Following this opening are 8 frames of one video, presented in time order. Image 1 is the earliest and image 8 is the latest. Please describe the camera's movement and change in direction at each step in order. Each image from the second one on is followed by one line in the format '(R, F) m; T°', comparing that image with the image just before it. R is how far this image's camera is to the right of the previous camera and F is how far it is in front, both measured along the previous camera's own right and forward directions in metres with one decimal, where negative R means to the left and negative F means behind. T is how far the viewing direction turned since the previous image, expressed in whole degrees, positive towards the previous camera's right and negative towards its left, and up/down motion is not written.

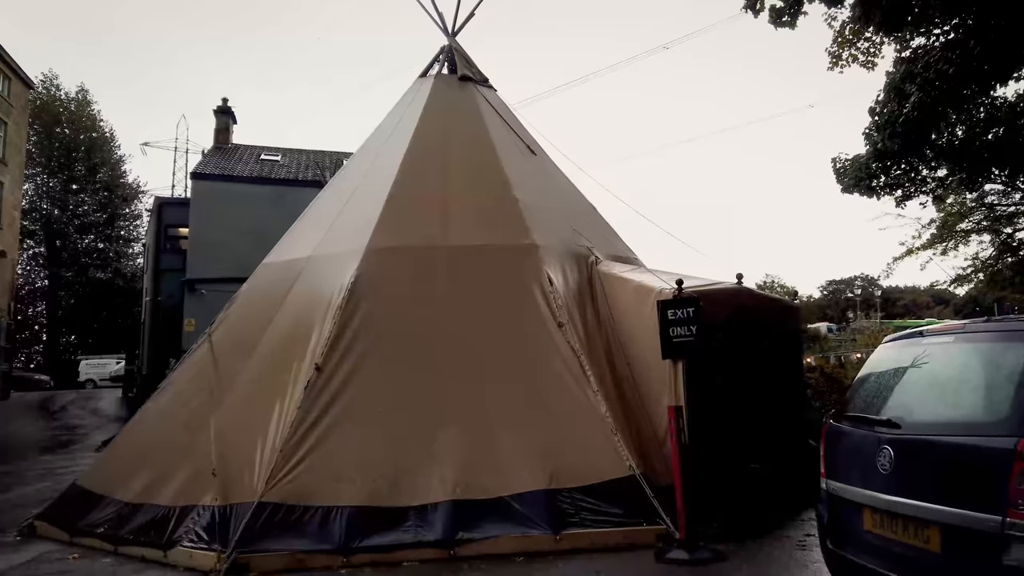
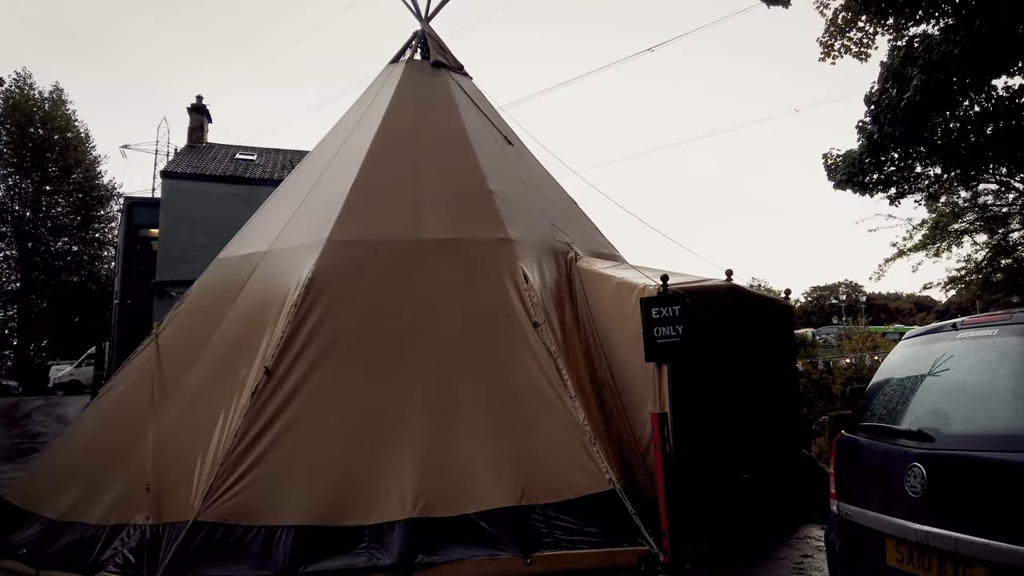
(+0.1, +0.5) m; +1°
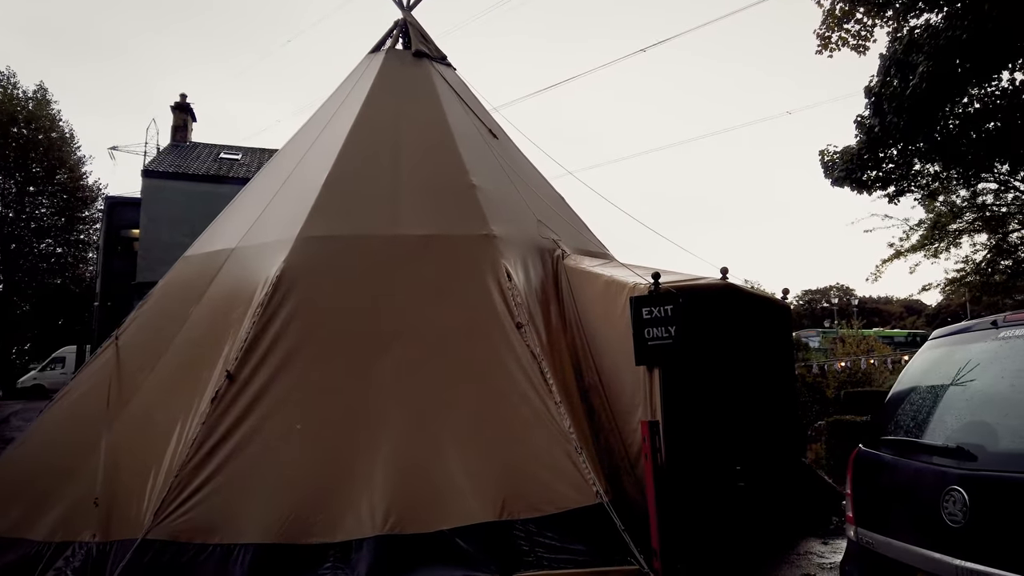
(+0.1, +0.4) m; +1°
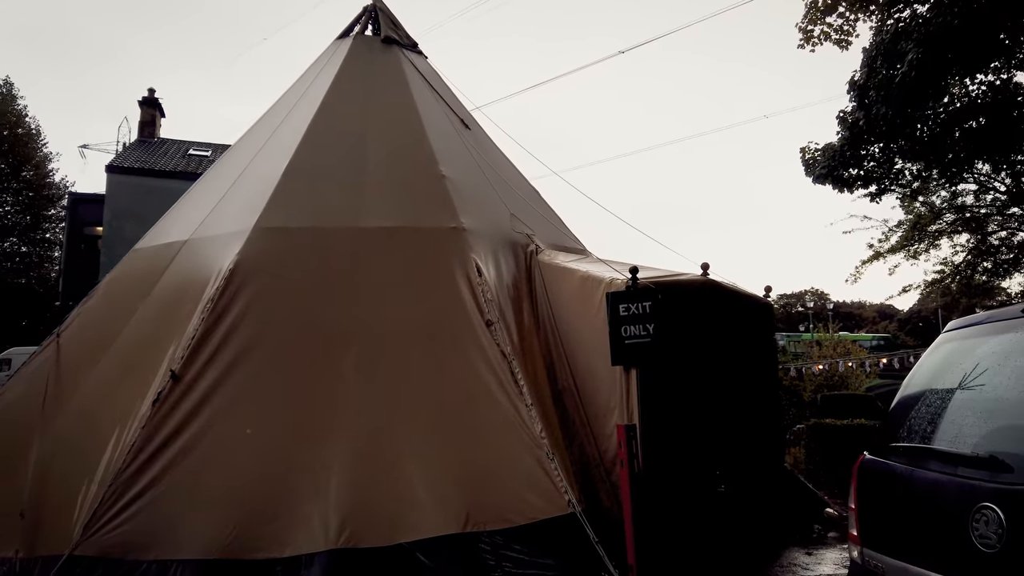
(+0.1, +0.3) m; +2°
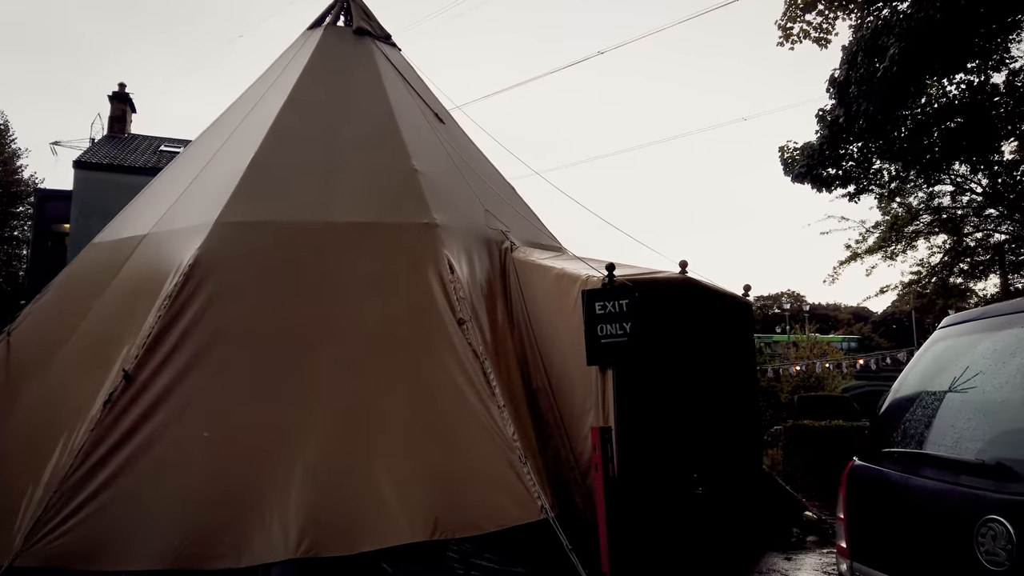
(0.0, +0.2) m; +2°
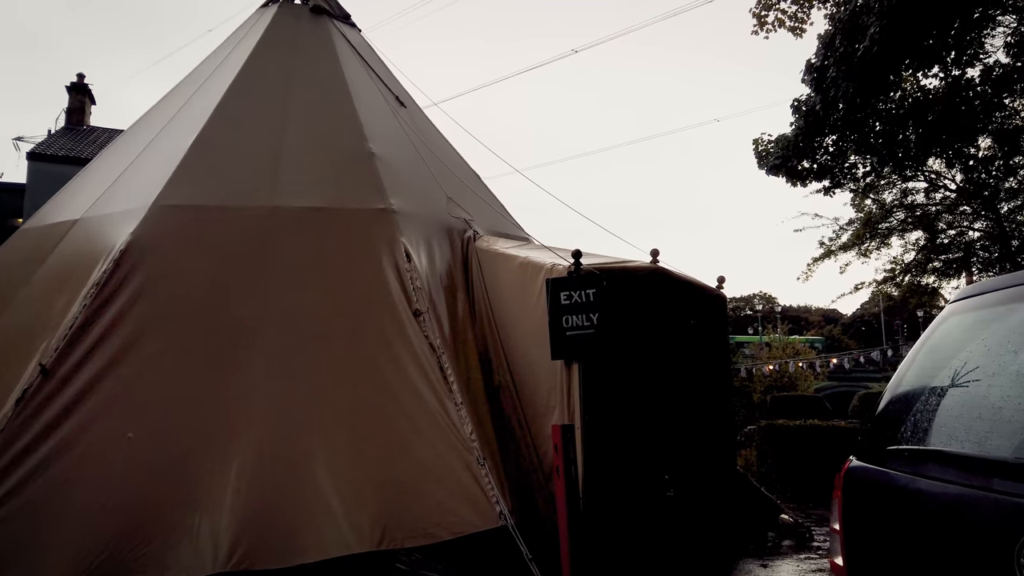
(+0.1, +0.3) m; +2°
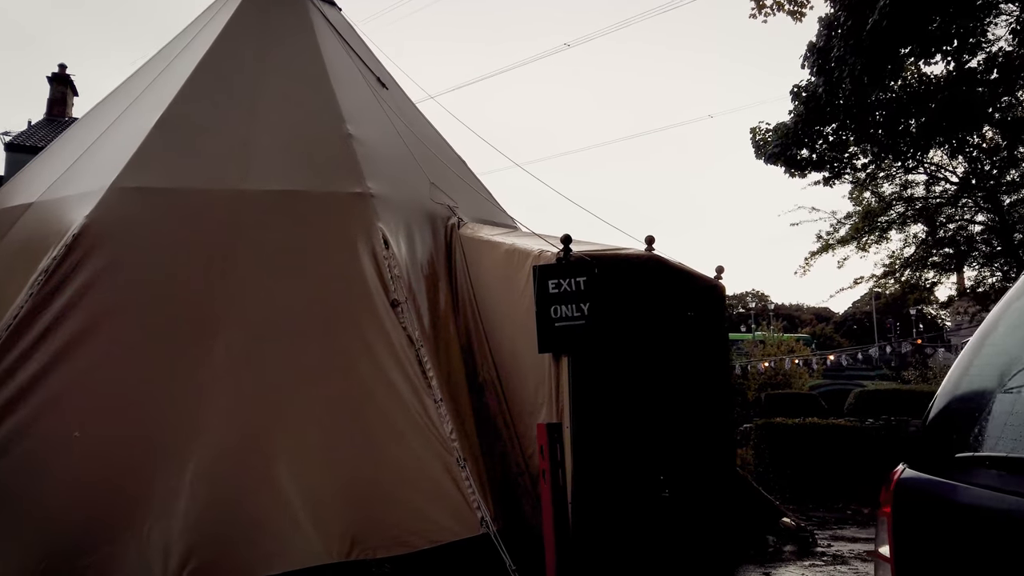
(0.0, +0.3) m; +1°
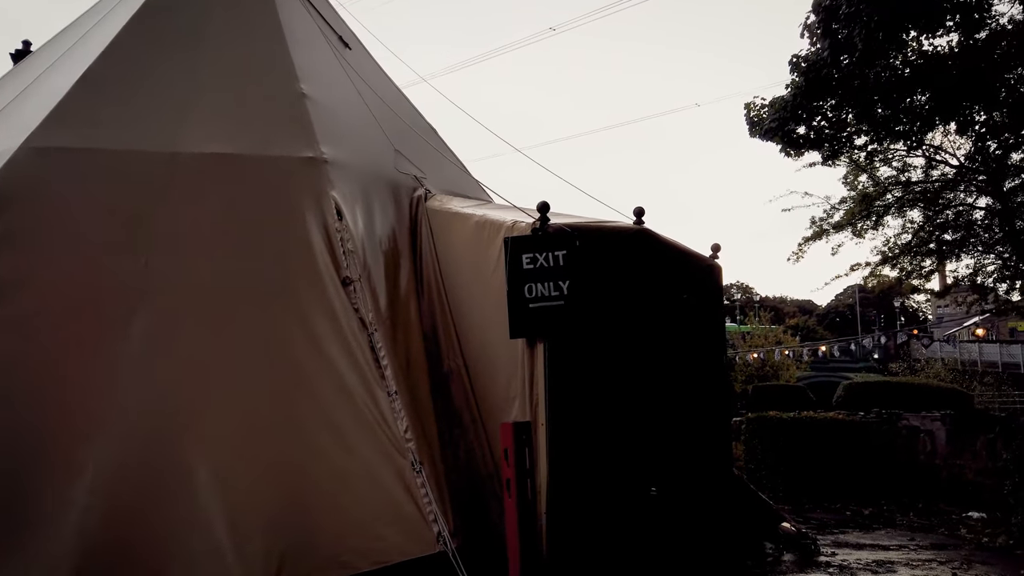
(+0.1, +0.6) m; +1°
